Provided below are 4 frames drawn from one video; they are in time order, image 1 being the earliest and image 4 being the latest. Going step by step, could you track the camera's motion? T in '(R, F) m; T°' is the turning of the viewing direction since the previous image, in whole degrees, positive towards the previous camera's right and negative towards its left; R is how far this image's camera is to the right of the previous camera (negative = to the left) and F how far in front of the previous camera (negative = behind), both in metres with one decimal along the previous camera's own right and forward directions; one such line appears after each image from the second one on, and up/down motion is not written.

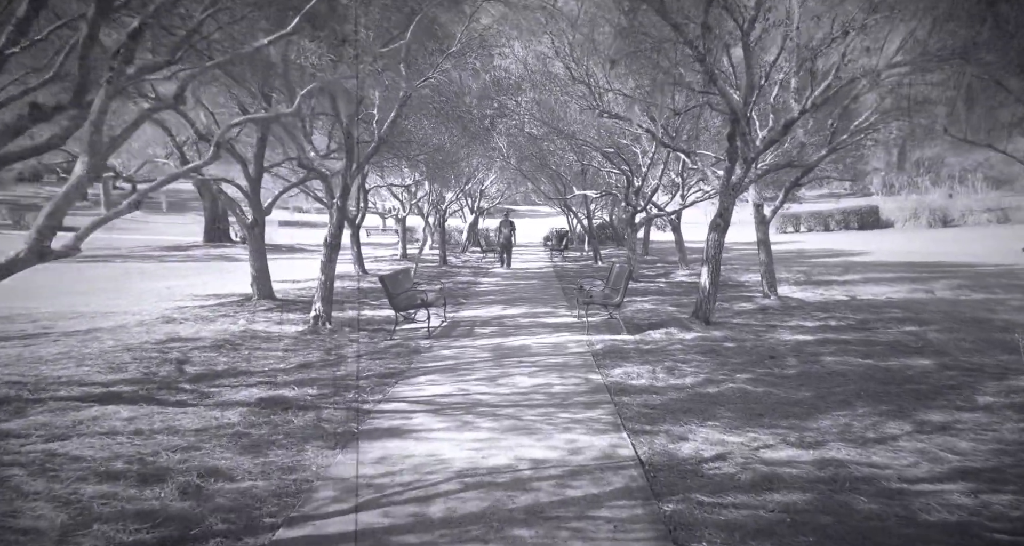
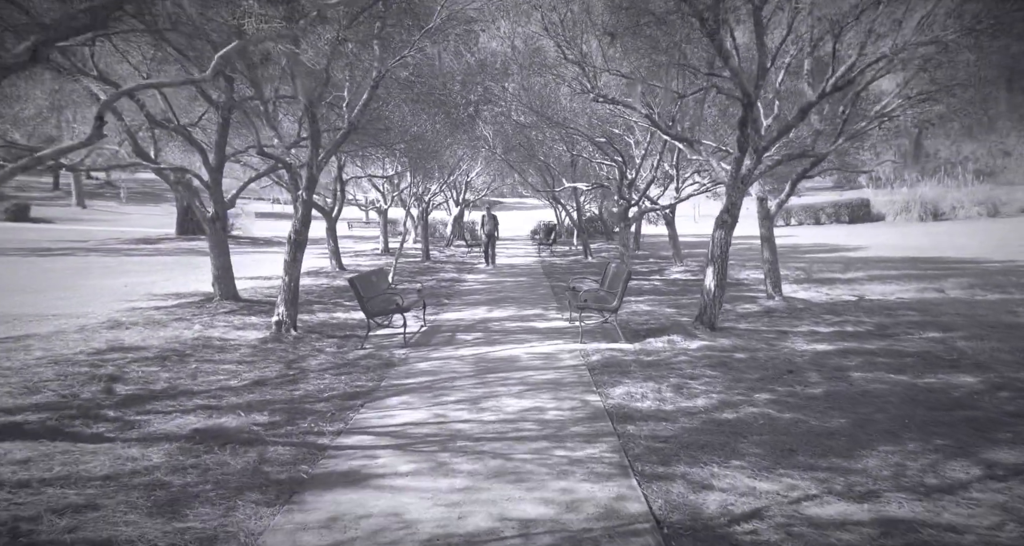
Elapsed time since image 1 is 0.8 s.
(0.0, +0.9) m; +1°
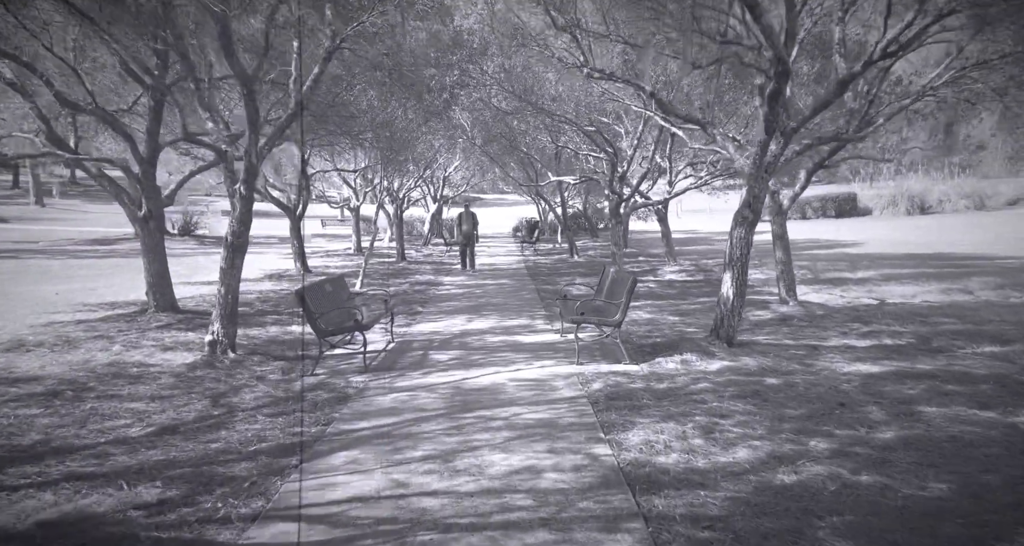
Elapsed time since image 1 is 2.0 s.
(0.0, +1.3) m; +2°
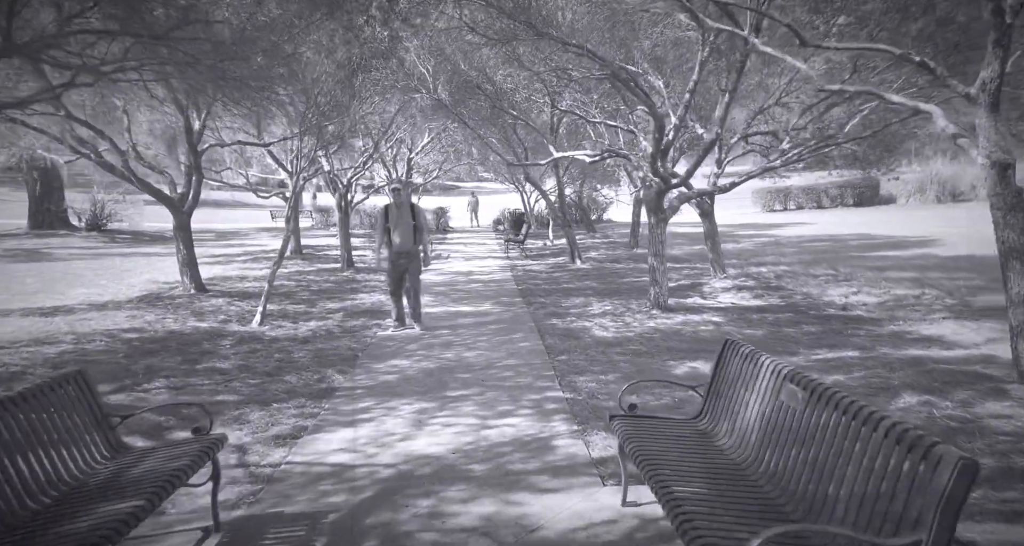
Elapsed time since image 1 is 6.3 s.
(-0.1, +4.9) m; +2°
